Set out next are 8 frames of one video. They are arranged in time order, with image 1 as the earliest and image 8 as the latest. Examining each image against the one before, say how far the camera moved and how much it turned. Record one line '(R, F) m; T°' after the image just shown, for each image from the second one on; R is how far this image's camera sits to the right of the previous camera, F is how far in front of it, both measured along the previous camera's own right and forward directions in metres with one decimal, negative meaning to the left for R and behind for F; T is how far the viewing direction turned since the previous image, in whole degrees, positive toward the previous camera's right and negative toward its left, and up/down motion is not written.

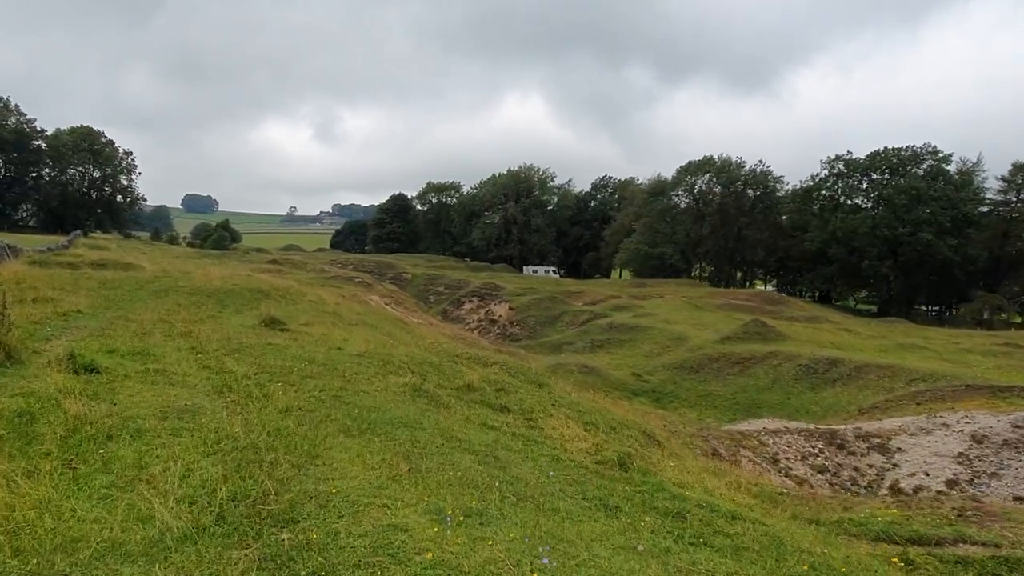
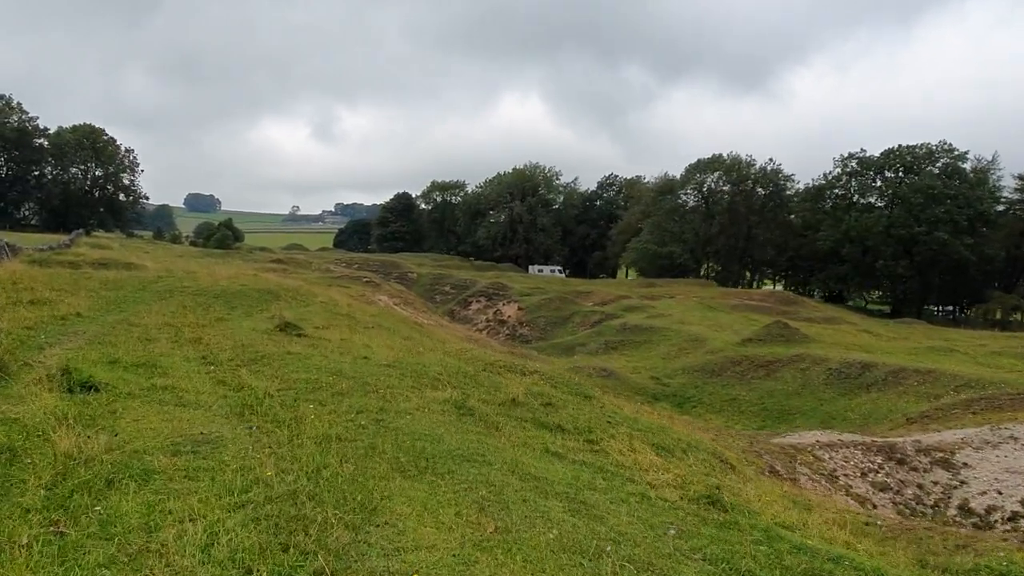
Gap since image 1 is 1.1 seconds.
(-0.7, +1.1) m; 0°
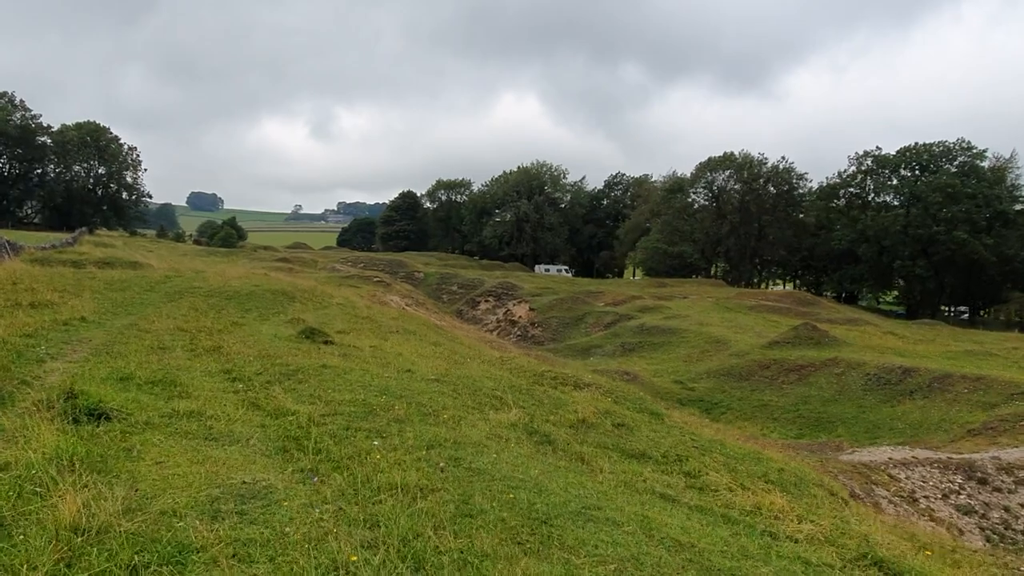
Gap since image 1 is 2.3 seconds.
(-0.9, +1.2) m; 0°
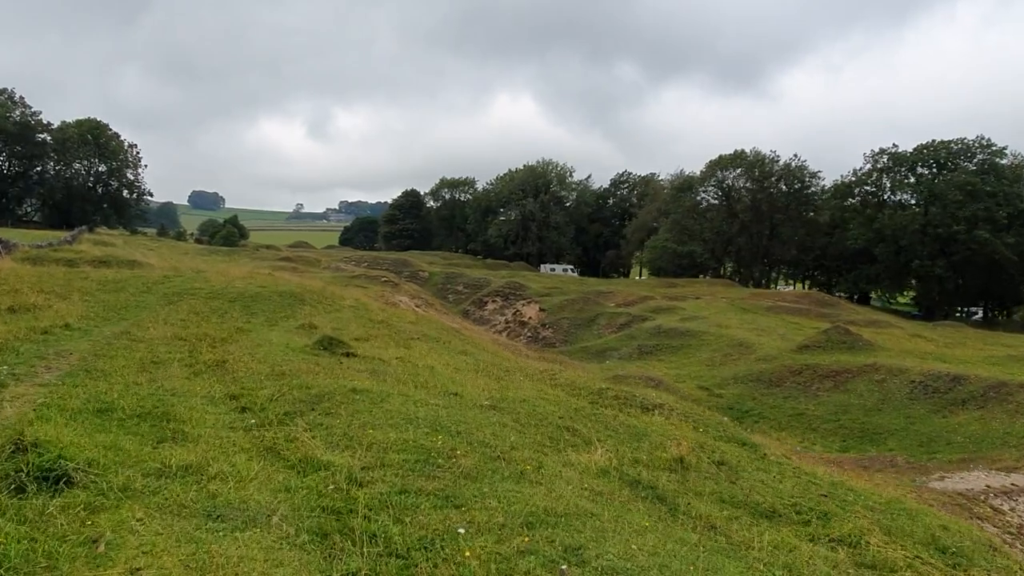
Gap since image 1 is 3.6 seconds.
(-0.8, +1.6) m; 0°
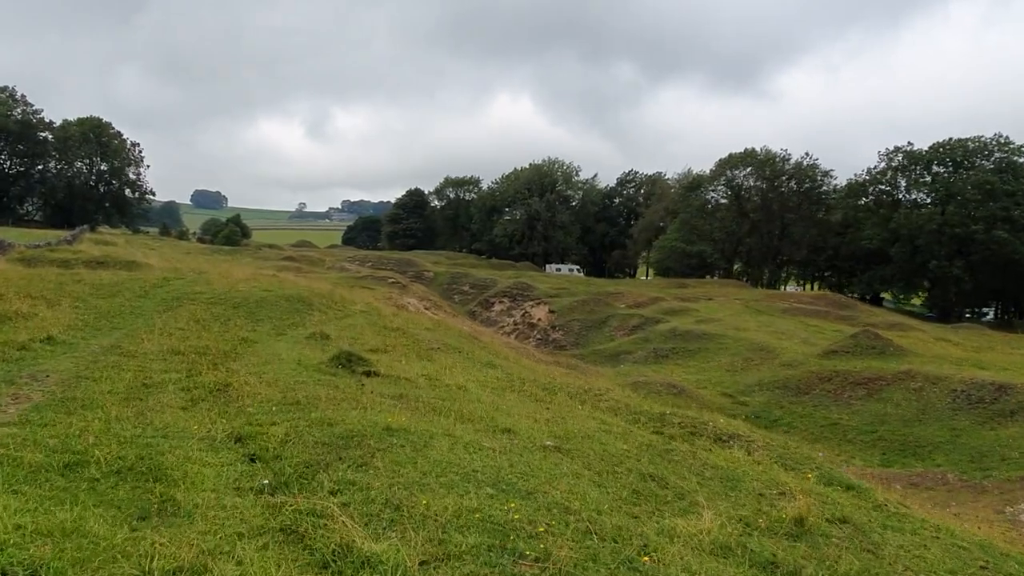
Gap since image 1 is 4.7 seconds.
(-0.6, +1.3) m; 0°
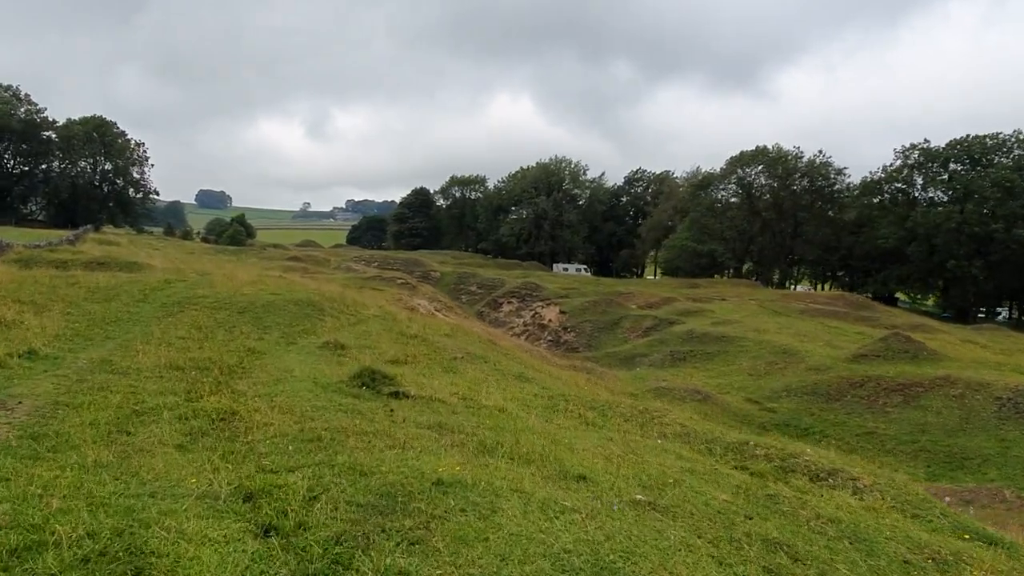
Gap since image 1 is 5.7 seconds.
(-0.6, +1.2) m; 0°
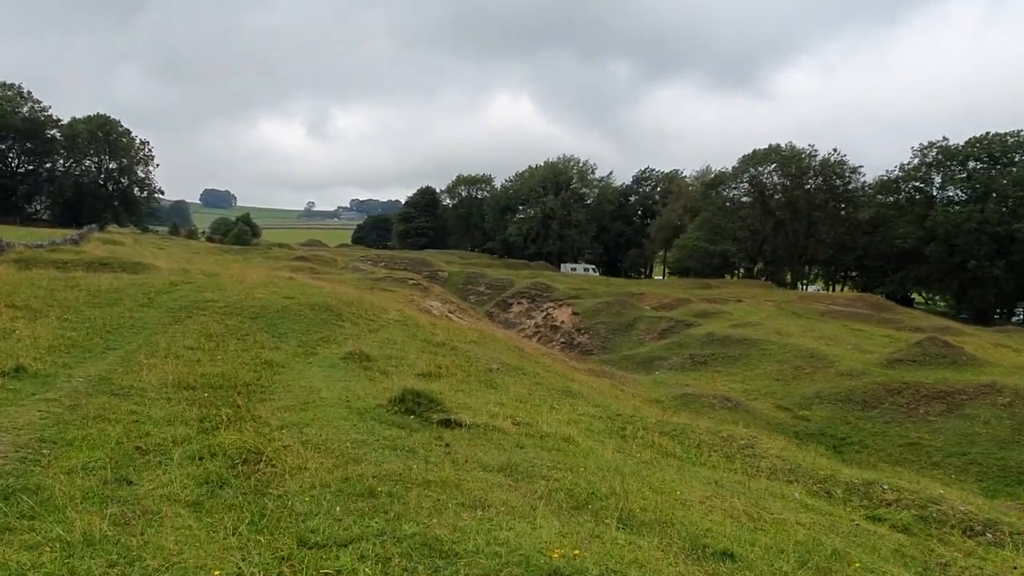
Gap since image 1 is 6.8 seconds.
(-0.7, +1.2) m; 0°
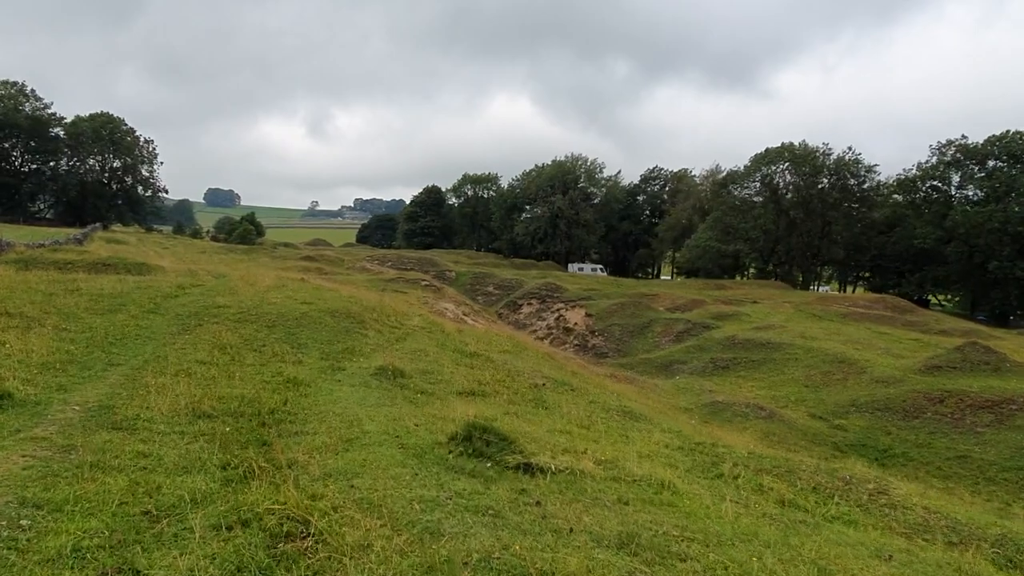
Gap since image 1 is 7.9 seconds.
(-0.8, +1.2) m; 0°
